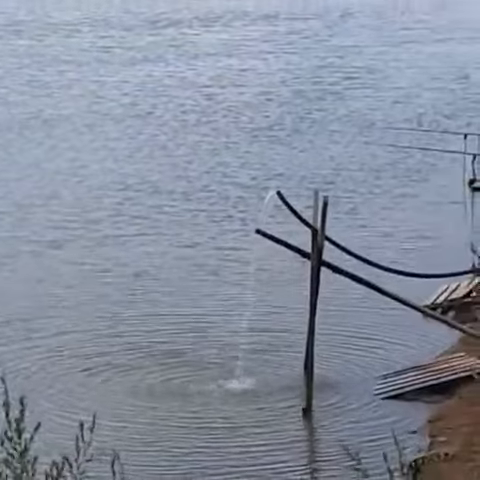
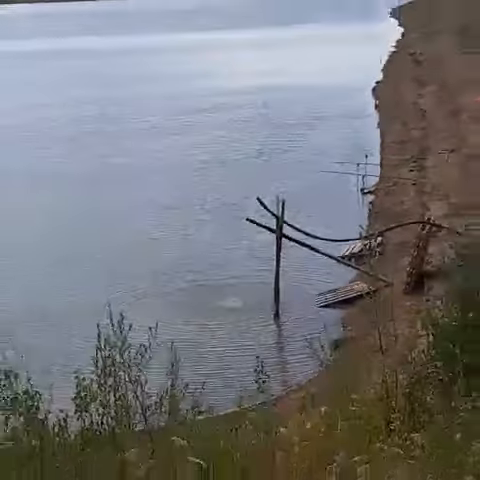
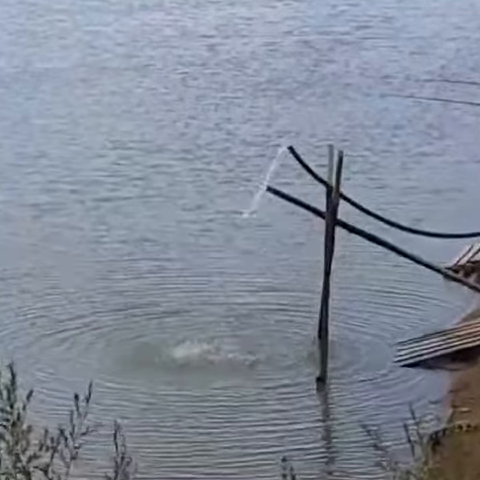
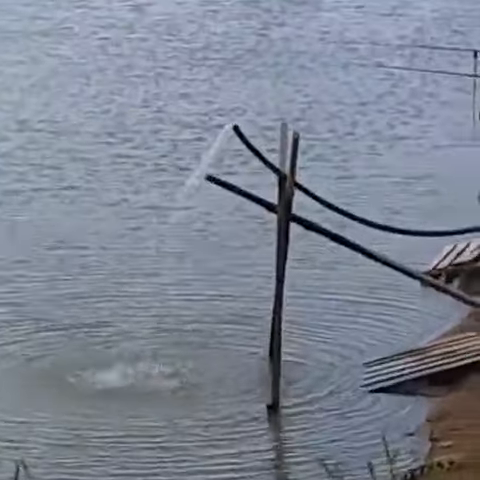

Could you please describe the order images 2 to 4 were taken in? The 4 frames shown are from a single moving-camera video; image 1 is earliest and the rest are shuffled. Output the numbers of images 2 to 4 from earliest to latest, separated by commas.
3, 4, 2
